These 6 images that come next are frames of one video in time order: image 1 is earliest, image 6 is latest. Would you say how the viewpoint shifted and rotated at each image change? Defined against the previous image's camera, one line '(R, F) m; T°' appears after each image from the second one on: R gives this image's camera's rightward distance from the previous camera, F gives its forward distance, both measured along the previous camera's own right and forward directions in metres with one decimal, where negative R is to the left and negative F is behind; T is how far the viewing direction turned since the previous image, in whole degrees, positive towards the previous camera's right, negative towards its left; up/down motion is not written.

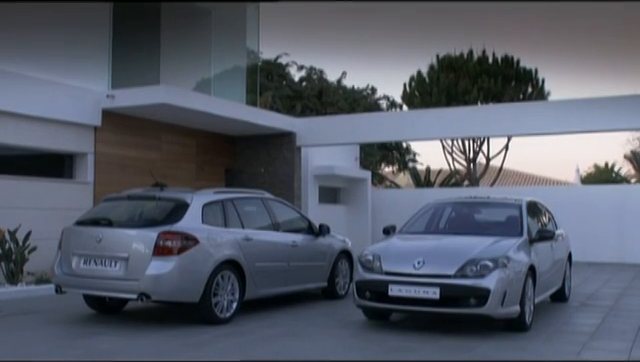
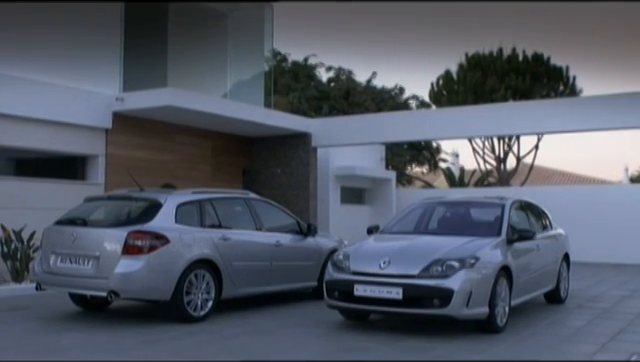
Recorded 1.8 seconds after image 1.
(+1.3, 0.0) m; -5°
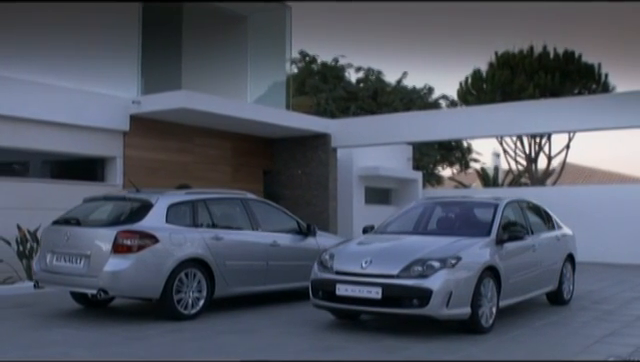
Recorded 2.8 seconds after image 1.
(+1.0, 0.0) m; -4°
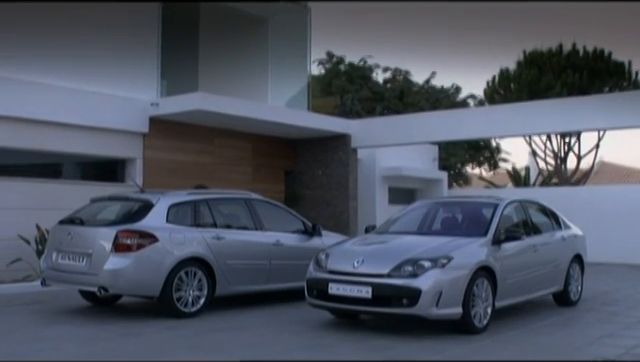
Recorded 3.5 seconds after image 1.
(+0.7, -0.1) m; -4°
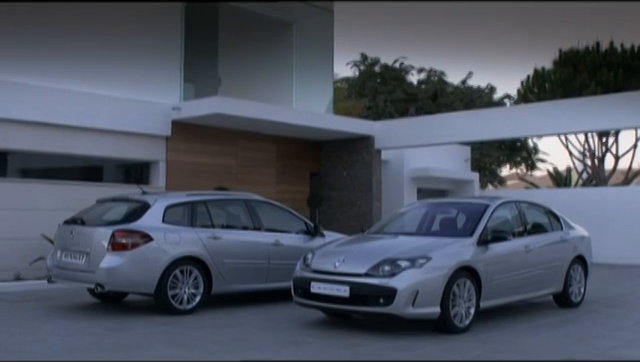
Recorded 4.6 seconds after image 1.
(+1.1, -0.2) m; -5°
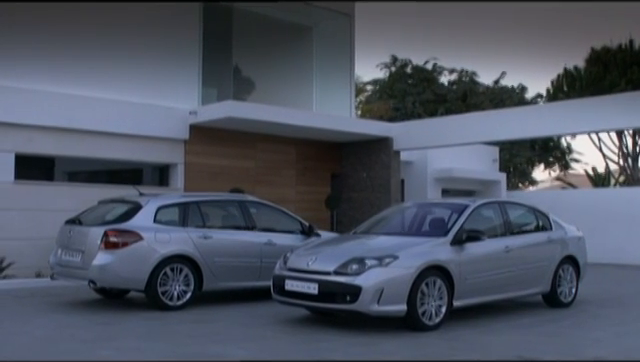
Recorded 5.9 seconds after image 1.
(+1.3, -0.2) m; -5°
